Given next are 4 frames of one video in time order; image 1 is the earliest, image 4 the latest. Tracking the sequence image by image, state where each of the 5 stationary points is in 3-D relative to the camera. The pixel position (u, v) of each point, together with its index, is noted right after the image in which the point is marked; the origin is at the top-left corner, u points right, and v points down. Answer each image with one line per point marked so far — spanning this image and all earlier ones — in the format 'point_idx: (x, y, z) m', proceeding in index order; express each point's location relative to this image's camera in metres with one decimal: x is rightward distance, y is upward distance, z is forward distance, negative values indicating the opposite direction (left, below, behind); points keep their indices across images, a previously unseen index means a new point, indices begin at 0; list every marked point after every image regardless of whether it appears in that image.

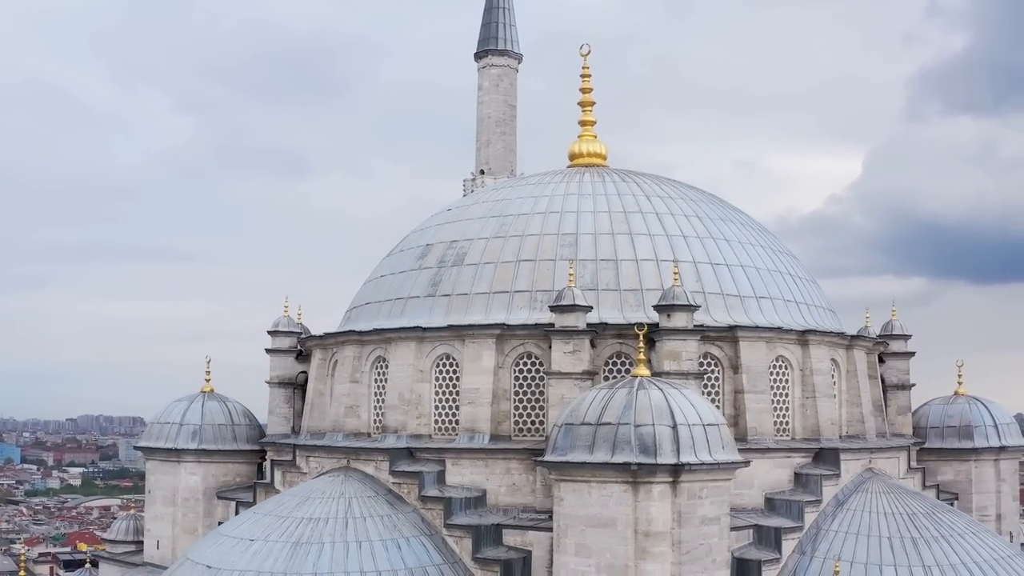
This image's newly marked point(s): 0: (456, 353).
0: (-1.0, -1.2, +18.8) m
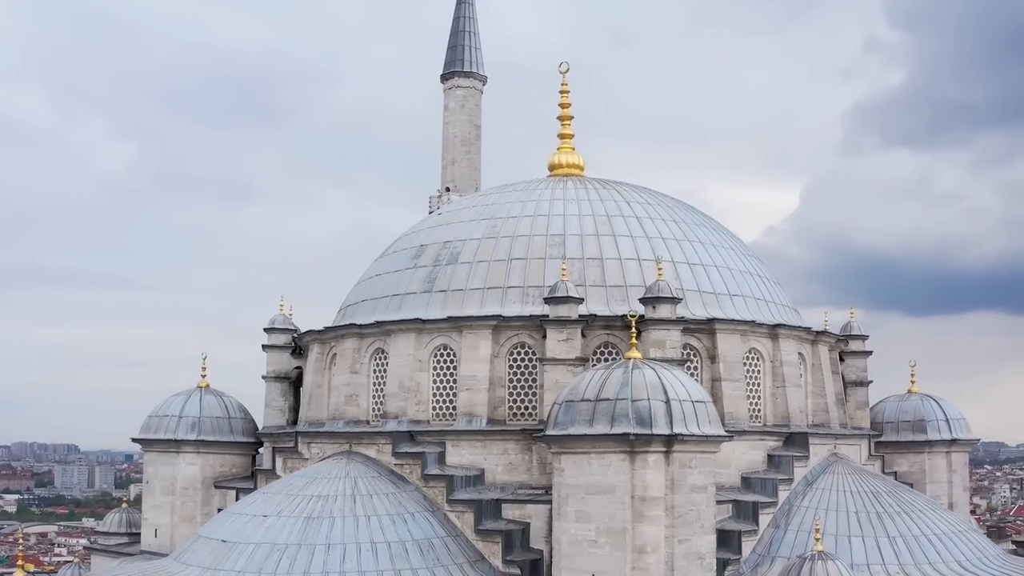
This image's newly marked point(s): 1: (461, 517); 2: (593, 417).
0: (-1.1, -1.0, +20.0) m
1: (-0.9, -3.9, +18.0) m
2: (+1.2, -2.0, +16.1) m
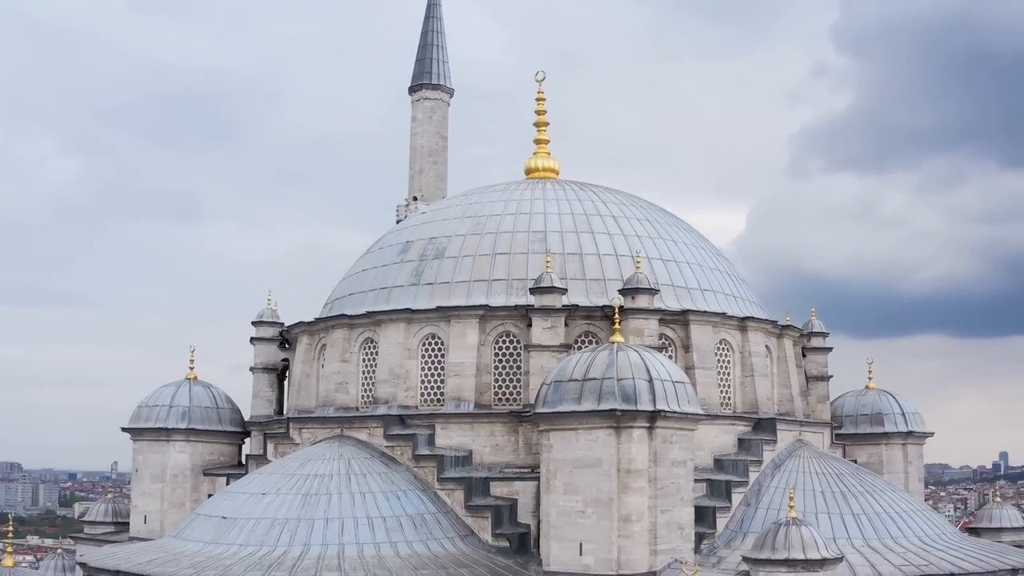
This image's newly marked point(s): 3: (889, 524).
0: (-1.4, -0.9, +21.0) m
1: (-1.1, -3.7, +18.9) m
2: (+1.1, -1.7, +17.1) m
3: (+7.0, -4.4, +19.6) m
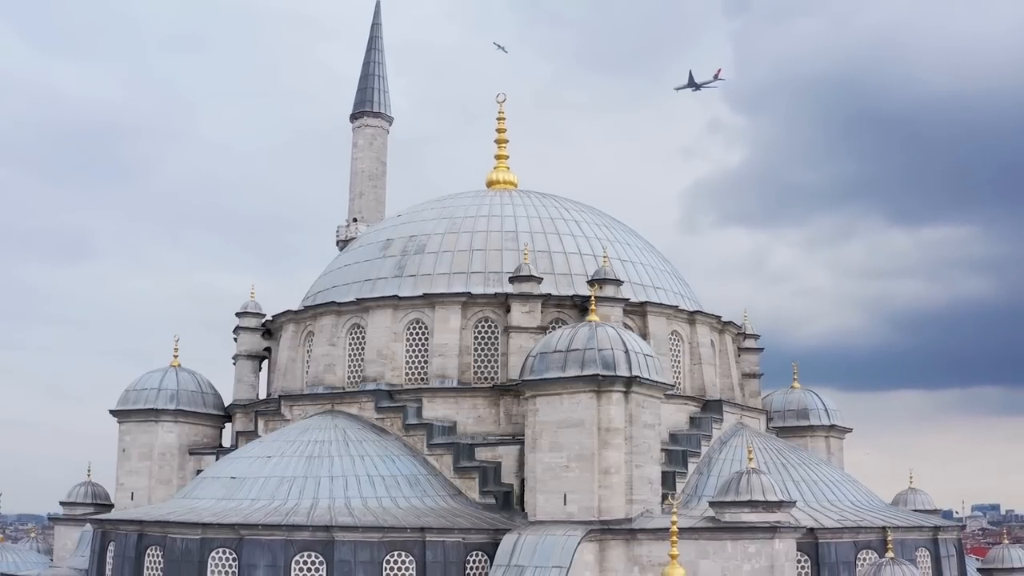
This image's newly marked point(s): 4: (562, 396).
0: (-1.9, -0.6, +23.0) m
1: (-1.4, -3.4, +20.9) m
2: (+1.0, -1.4, +19.3) m
3: (+6.6, -4.2, +22.2) m
4: (+0.9, -2.0, +19.2) m
